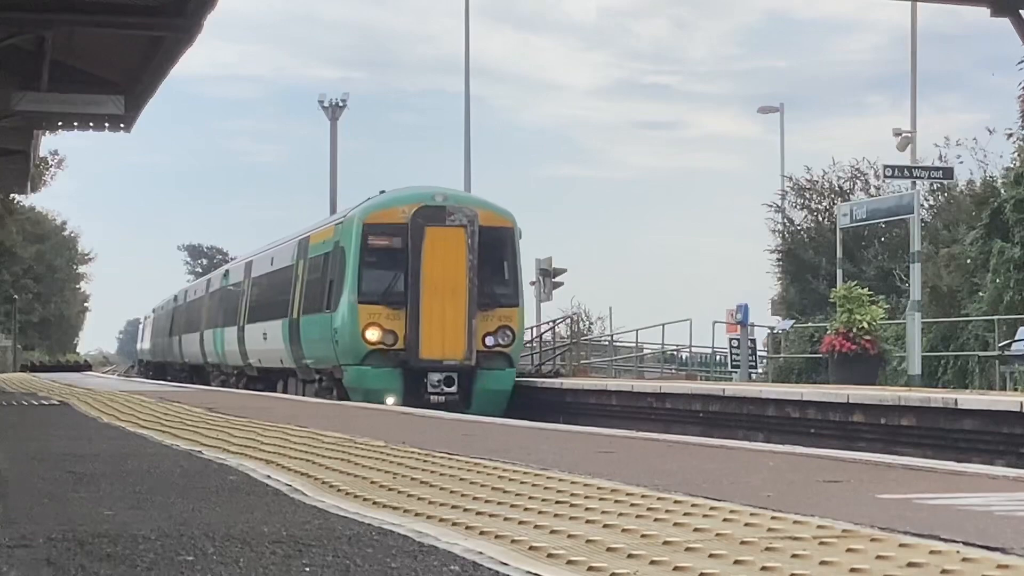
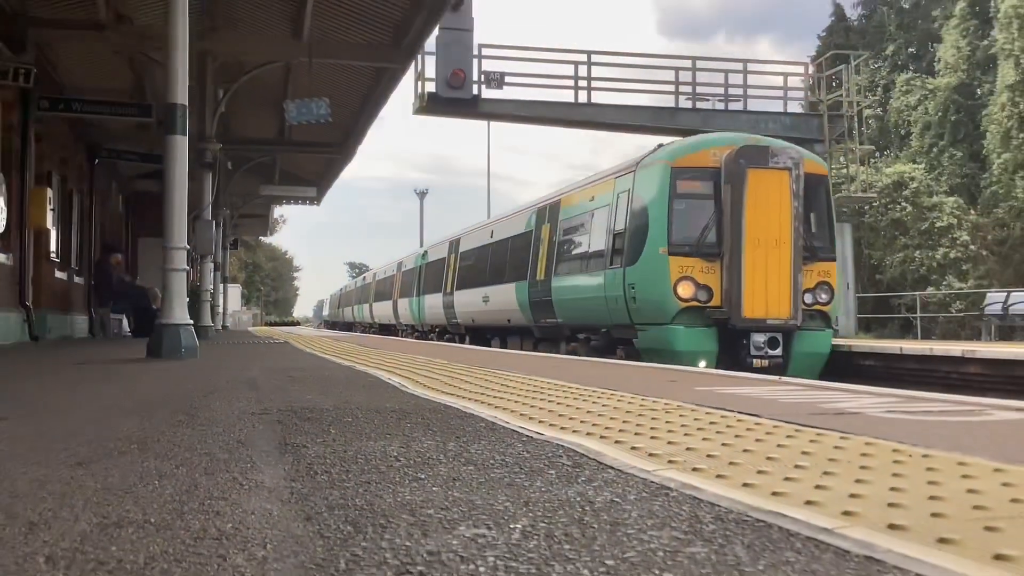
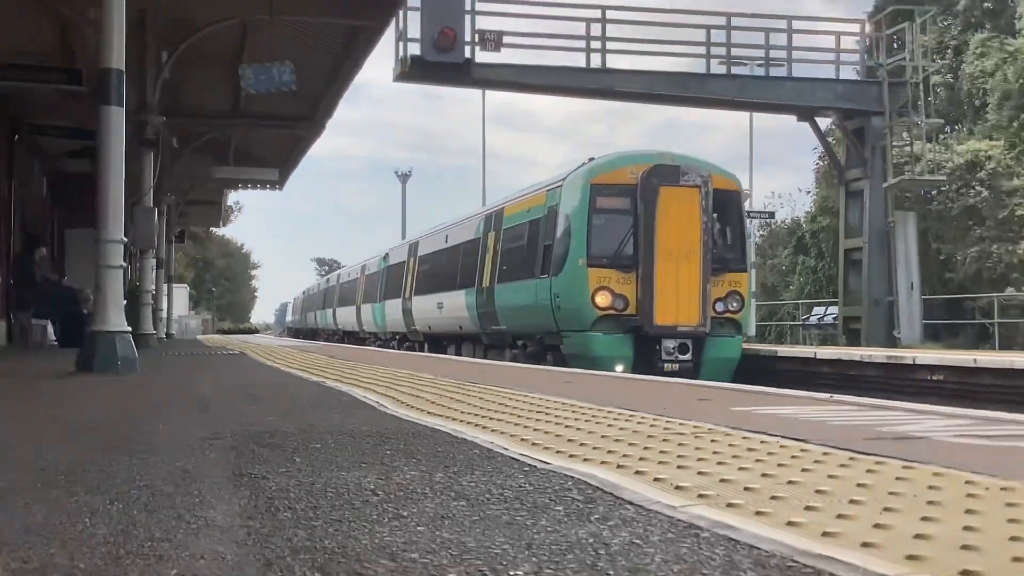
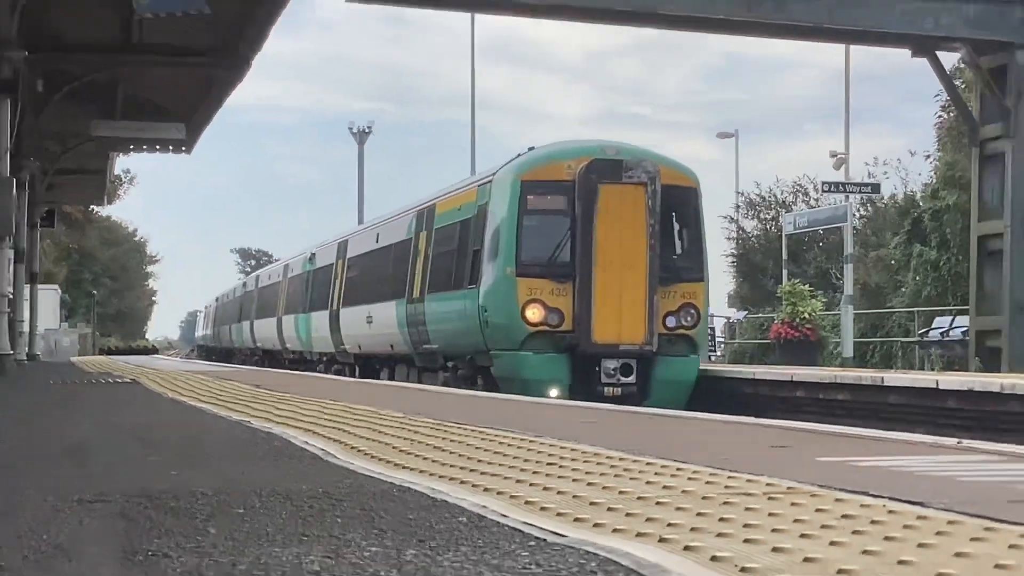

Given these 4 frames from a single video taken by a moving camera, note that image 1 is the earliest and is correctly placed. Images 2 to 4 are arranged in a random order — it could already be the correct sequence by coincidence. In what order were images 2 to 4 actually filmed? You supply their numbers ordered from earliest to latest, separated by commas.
4, 3, 2
